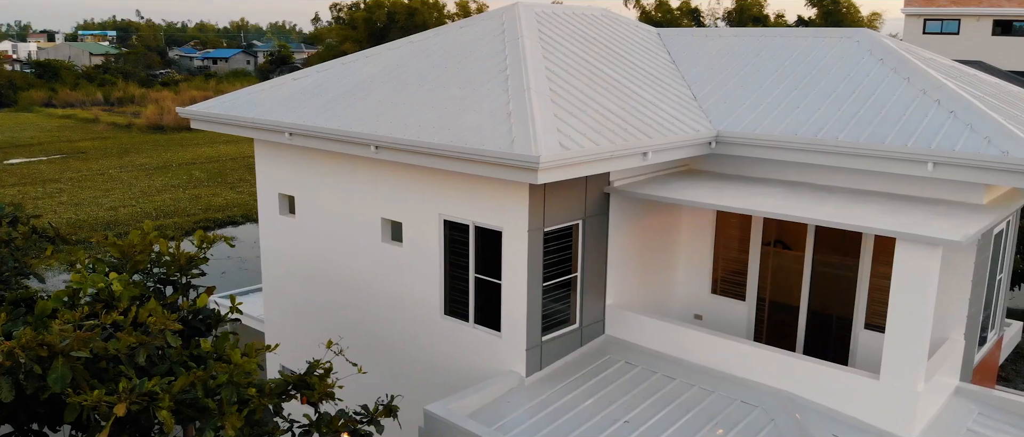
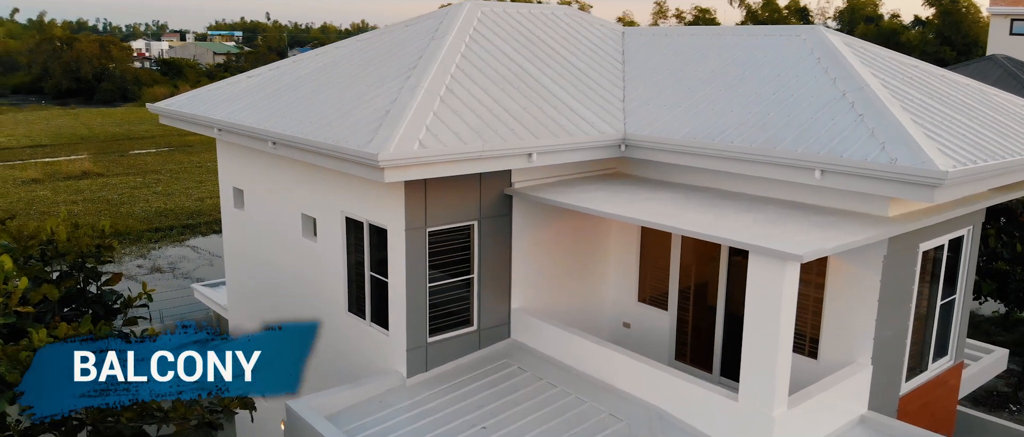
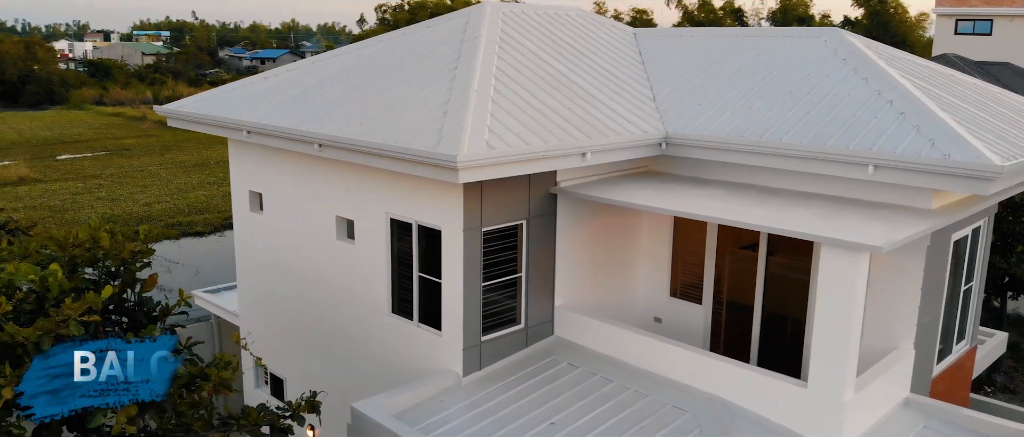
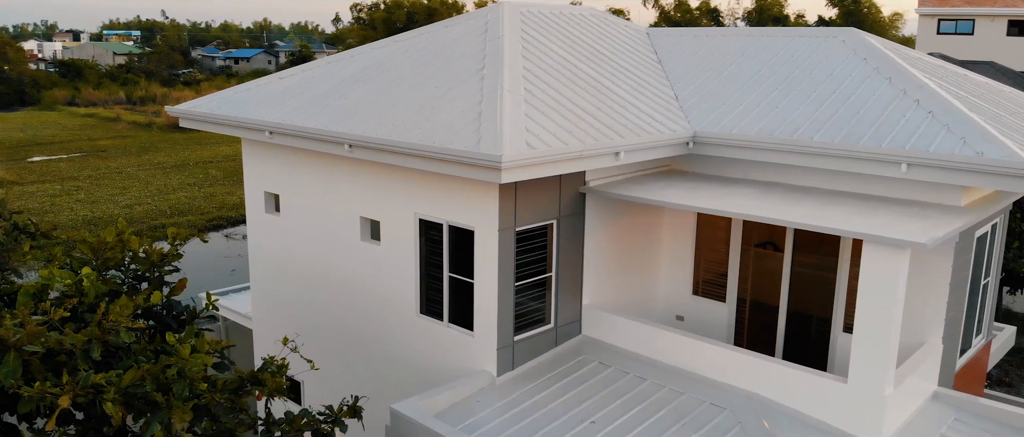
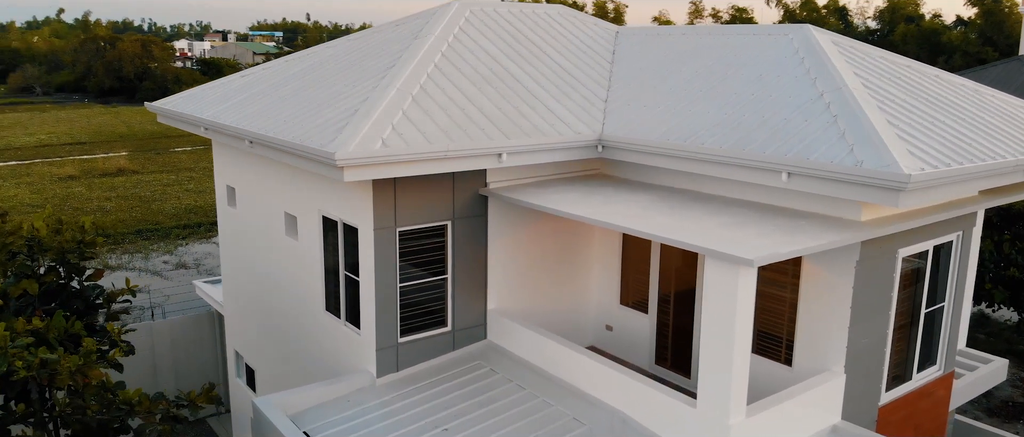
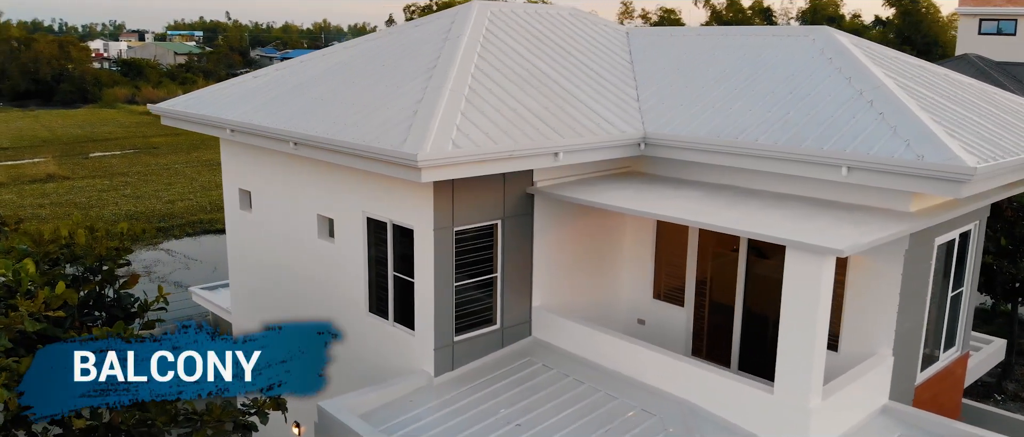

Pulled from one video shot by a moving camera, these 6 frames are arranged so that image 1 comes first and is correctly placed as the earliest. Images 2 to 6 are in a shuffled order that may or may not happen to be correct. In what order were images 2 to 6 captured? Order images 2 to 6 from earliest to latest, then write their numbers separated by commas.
4, 3, 6, 2, 5
